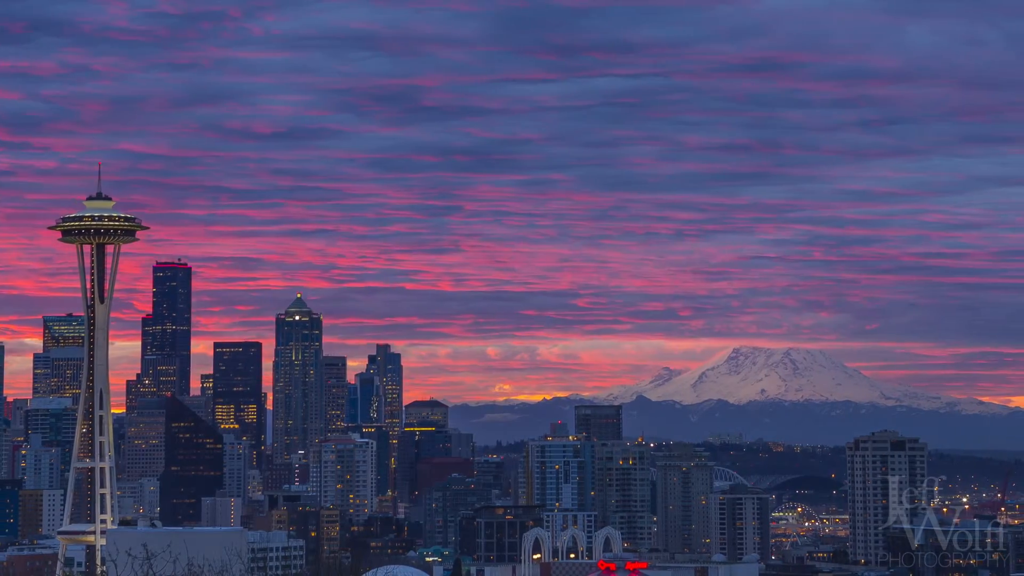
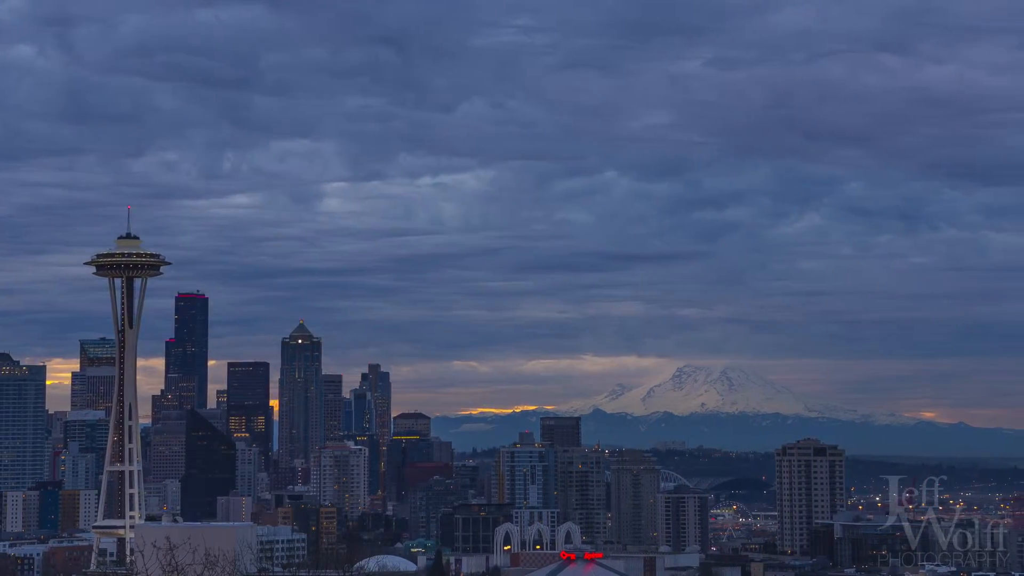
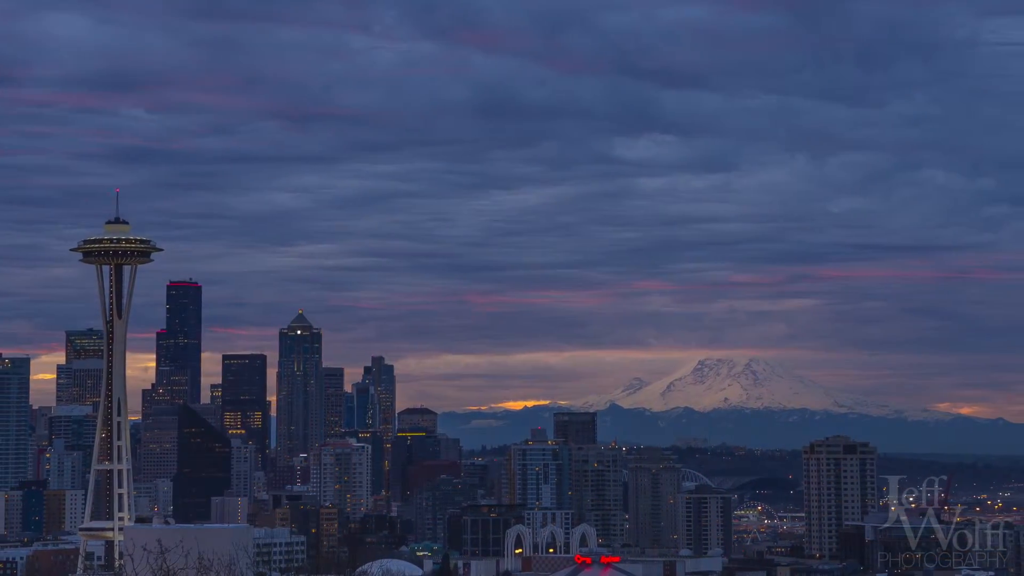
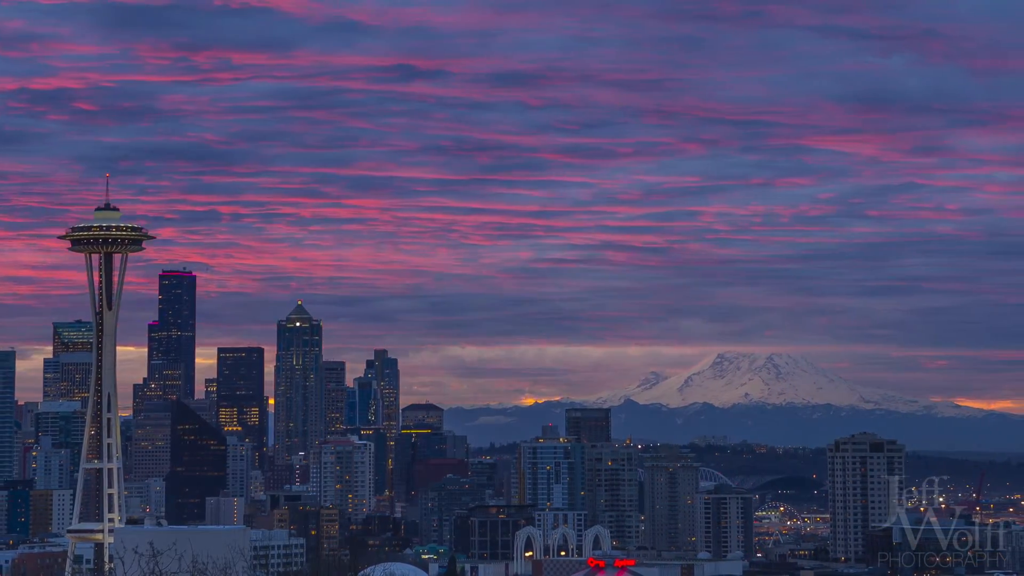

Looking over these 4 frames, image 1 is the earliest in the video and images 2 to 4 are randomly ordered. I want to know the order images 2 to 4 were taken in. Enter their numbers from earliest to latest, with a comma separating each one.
4, 3, 2
